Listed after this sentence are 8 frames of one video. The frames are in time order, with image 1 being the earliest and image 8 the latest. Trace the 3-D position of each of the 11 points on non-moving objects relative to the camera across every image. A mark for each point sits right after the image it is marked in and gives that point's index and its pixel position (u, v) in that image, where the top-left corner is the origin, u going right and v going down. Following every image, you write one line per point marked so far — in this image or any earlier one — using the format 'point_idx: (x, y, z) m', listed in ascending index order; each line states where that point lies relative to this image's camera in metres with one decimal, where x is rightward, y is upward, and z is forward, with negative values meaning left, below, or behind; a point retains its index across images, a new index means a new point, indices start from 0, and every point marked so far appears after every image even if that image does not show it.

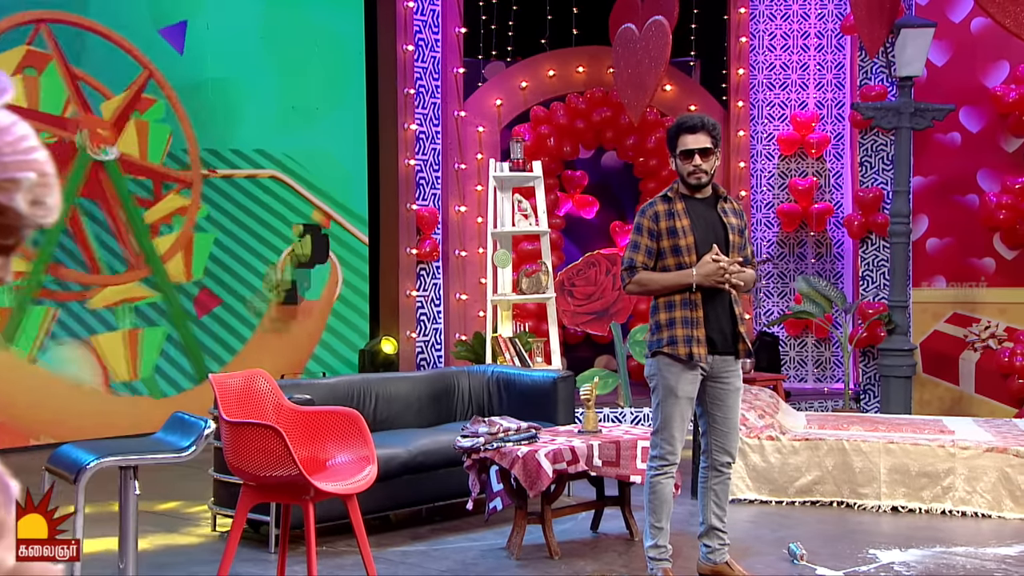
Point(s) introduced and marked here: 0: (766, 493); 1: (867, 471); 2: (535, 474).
0: (+1.1, -0.9, +6.1) m
1: (+1.5, -0.8, +6.0) m
2: (+0.1, -0.6, +4.8) m
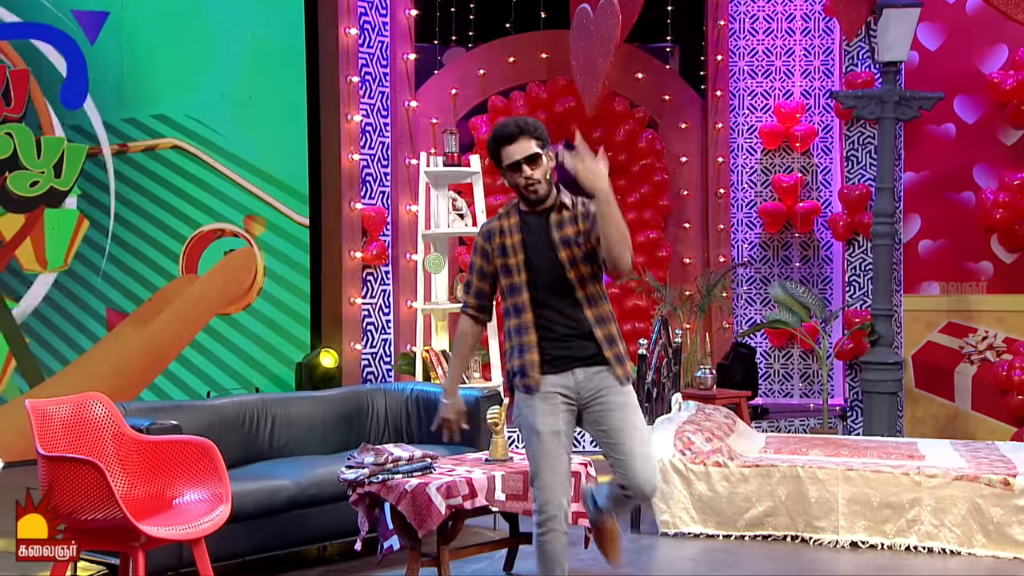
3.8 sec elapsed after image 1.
0: (+0.8, -0.9, +5.6) m
1: (+1.2, -0.8, +5.4) m
2: (-0.3, -0.7, +4.3) m
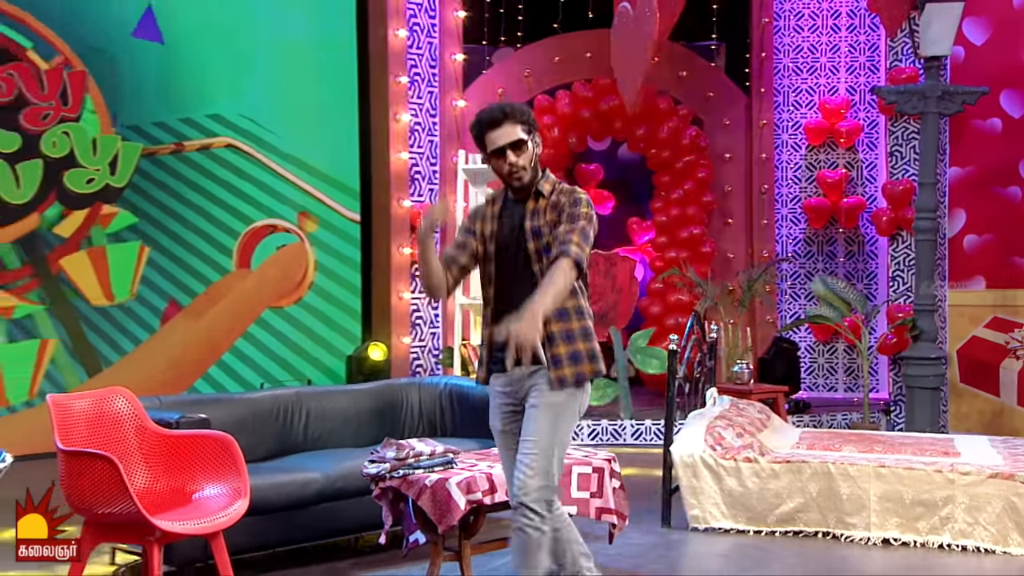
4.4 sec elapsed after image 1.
0: (+0.9, -0.9, +5.6) m
1: (+1.3, -0.8, +5.4) m
2: (-0.2, -0.7, +4.4) m
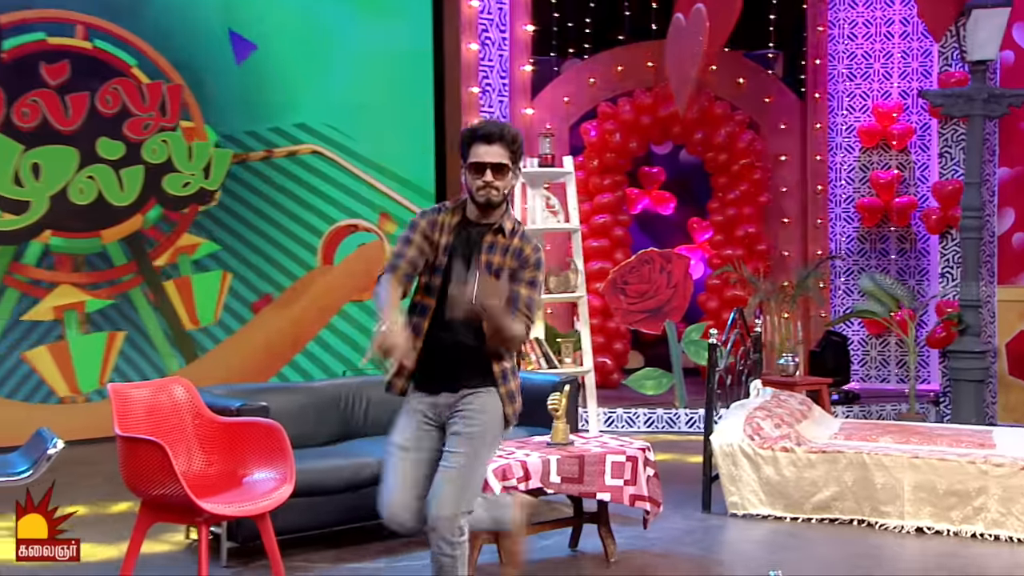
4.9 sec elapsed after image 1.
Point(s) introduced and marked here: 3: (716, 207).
0: (+1.1, -0.9, +5.8) m
1: (+1.5, -0.8, +5.6) m
2: (-0.1, -0.7, +4.7) m
3: (+1.2, +0.5, +8.2) m
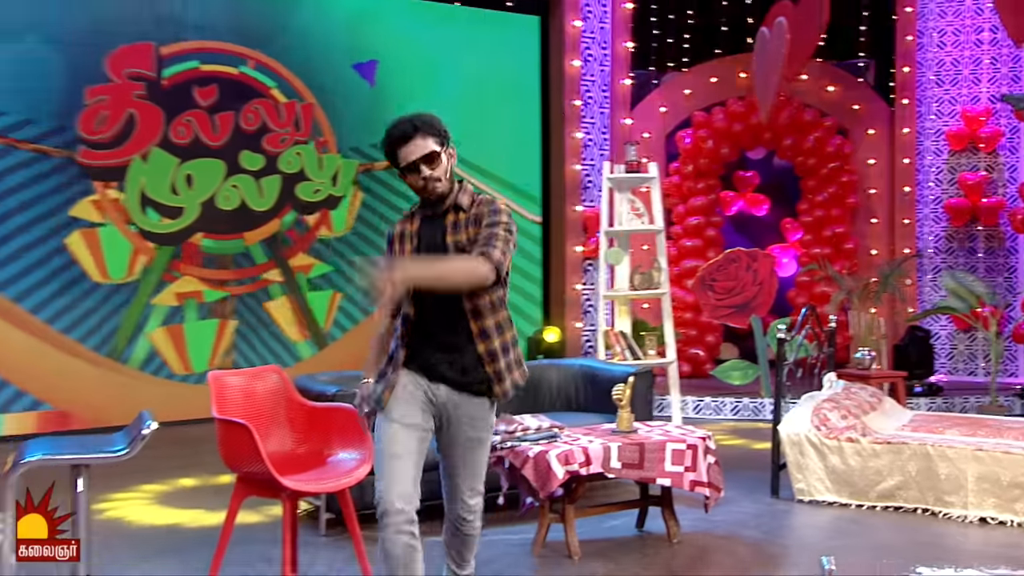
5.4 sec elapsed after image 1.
0: (+1.4, -0.9, +6.1) m
1: (+1.8, -0.8, +5.8) m
2: (+0.1, -0.7, +5.1) m
3: (+1.8, +0.5, +8.5) m
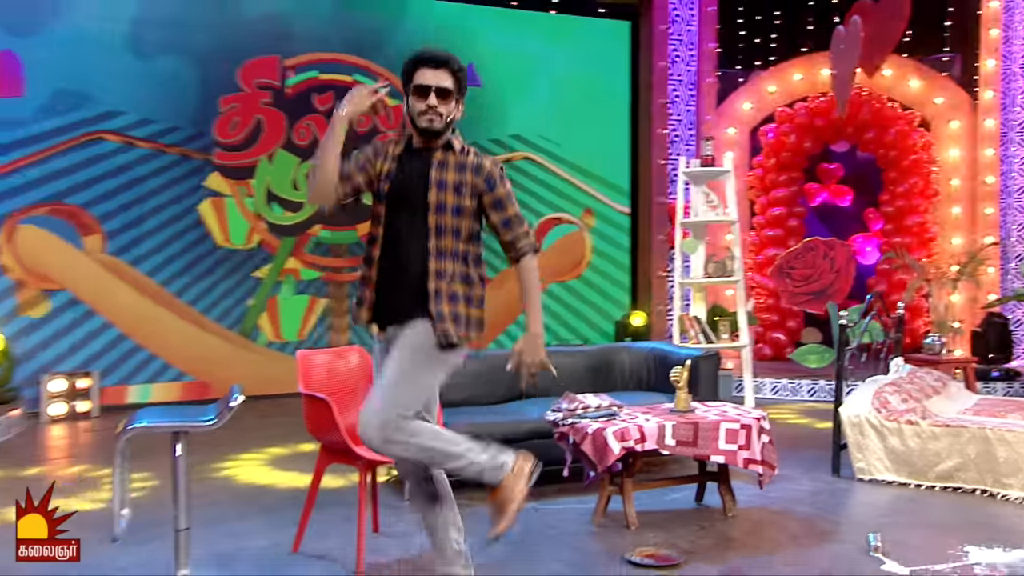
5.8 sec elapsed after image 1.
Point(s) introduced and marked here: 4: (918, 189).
0: (+1.8, -0.8, +6.4) m
1: (+2.1, -0.7, +6.1) m
2: (+0.3, -0.6, +5.6) m
3: (+2.5, +0.6, +8.7) m
4: (+2.6, +0.6, +8.5) m
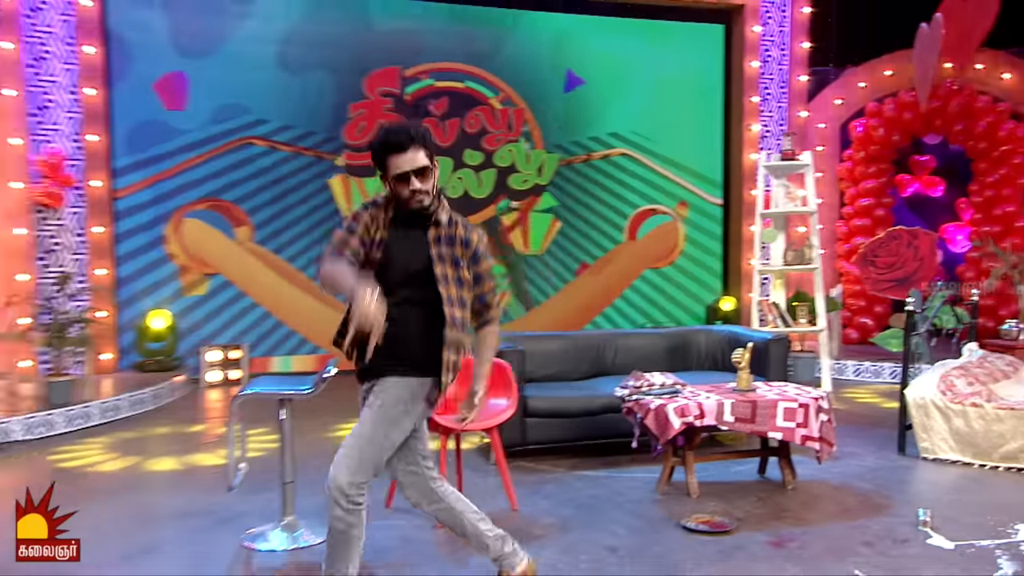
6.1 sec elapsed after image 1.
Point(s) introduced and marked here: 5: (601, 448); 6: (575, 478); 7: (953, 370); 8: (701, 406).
0: (+2.2, -0.8, +6.7) m
1: (+2.5, -0.7, +6.4) m
2: (+0.6, -0.6, +6.2) m
3: (+3.3, +0.7, +8.8) m
4: (+3.4, +0.7, +8.6) m
5: (+0.5, -0.8, +7.0) m
6: (+0.3, -0.9, +6.5) m
7: (+2.2, -0.4, +6.9) m
8: (+0.8, -0.5, +6.3) m
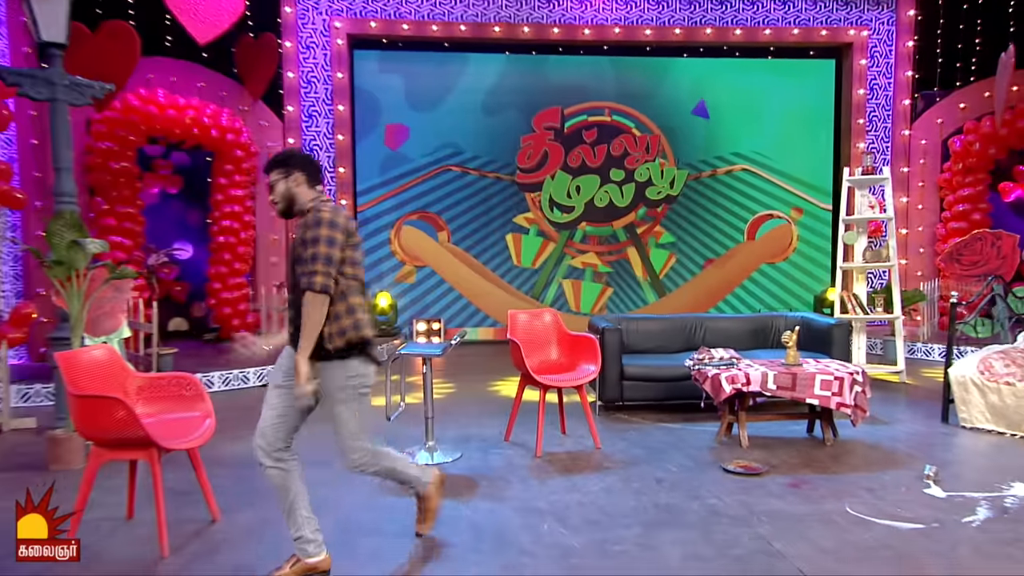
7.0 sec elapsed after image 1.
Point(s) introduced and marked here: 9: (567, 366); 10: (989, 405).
0: (+2.7, -0.8, +7.9) m
1: (+2.9, -0.7, +7.4) m
2: (+1.1, -0.6, +7.9) m
3: (+4.4, +0.7, +9.5) m
4: (+4.5, +0.7, +9.3) m
5: (+1.2, -0.8, +8.7) m
6: (+0.9, -0.8, +8.2) m
7: (+2.8, -0.4, +8.0) m
8: (+1.3, -0.5, +7.9) m
9: (+0.3, -0.4, +8.1) m
10: (+2.7, -0.6, +7.9) m
